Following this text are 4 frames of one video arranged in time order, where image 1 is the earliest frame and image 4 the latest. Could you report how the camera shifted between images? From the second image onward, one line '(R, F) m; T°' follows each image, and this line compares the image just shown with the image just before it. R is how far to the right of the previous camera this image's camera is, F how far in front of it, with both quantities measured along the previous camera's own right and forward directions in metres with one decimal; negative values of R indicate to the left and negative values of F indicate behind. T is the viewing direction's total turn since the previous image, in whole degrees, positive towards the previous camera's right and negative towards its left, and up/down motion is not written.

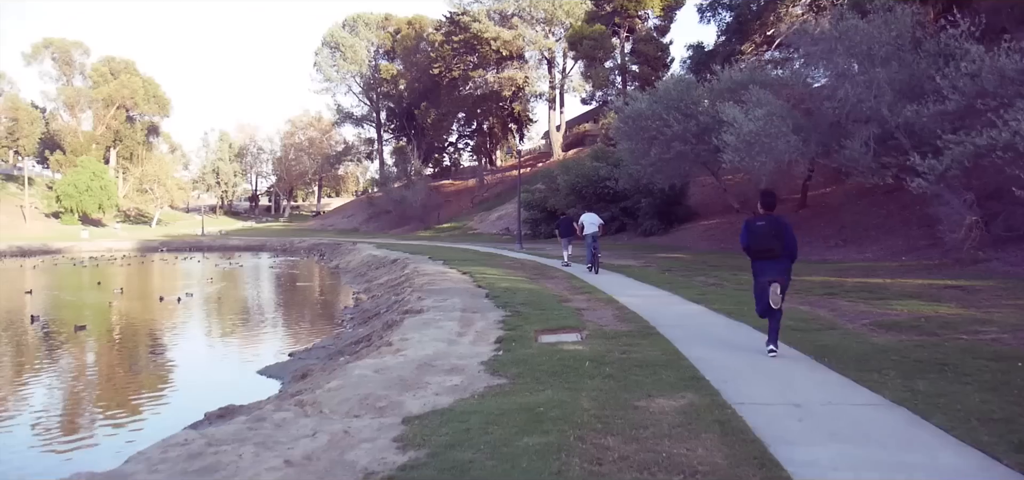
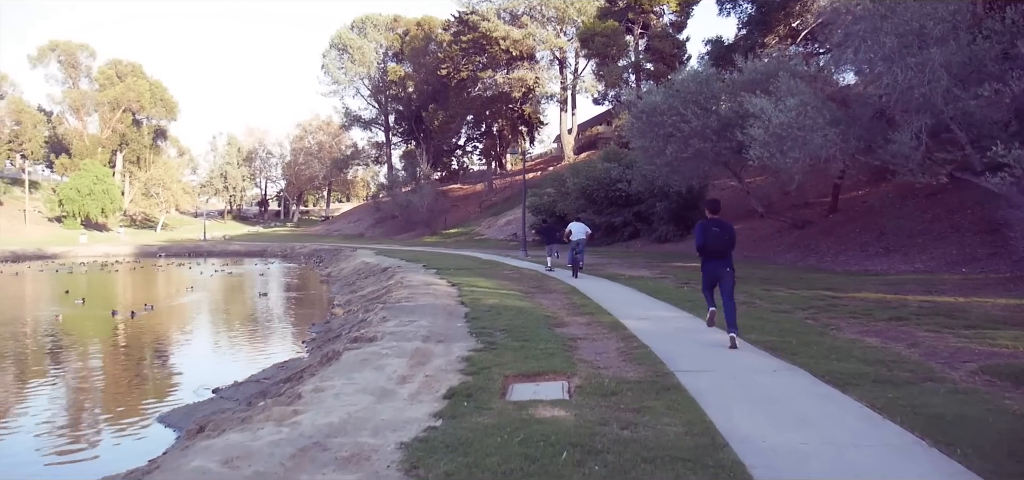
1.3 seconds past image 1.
(+0.4, +2.5) m; -1°
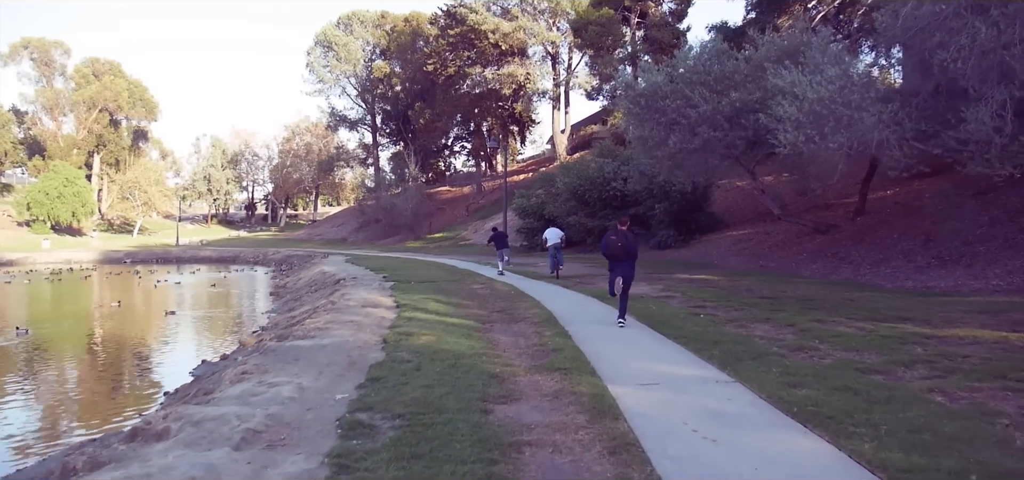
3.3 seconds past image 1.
(+0.7, +4.1) m; 0°
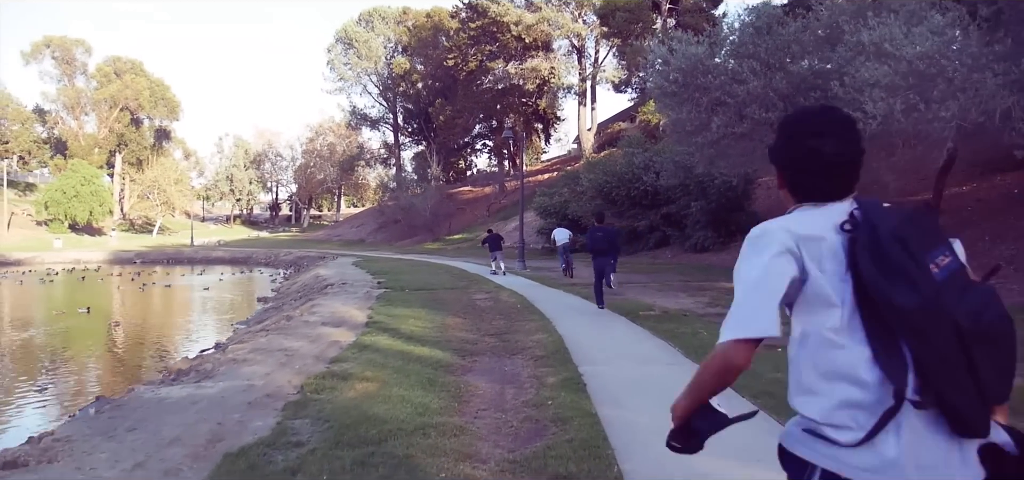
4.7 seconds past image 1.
(+0.4, +3.2) m; -2°
